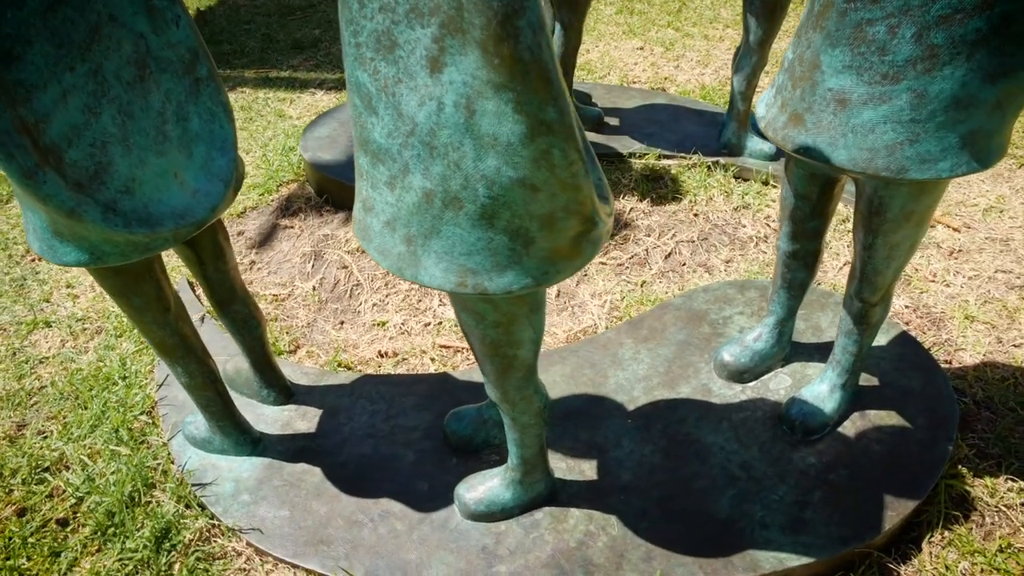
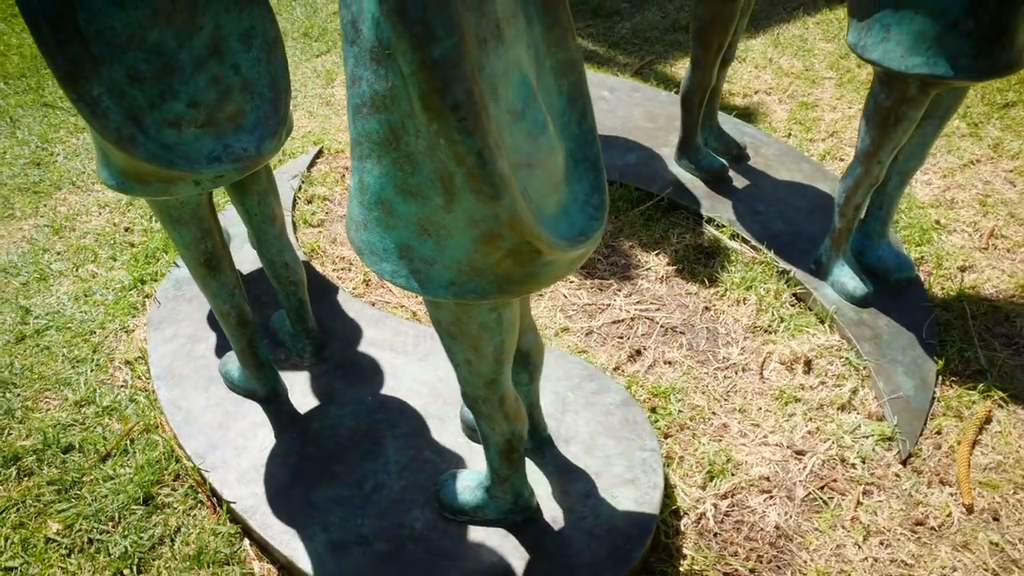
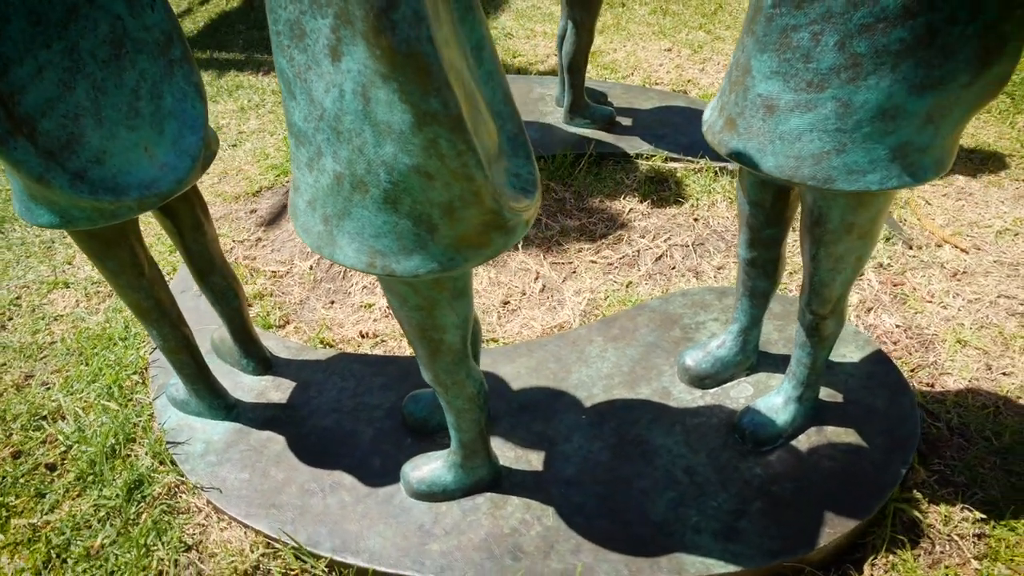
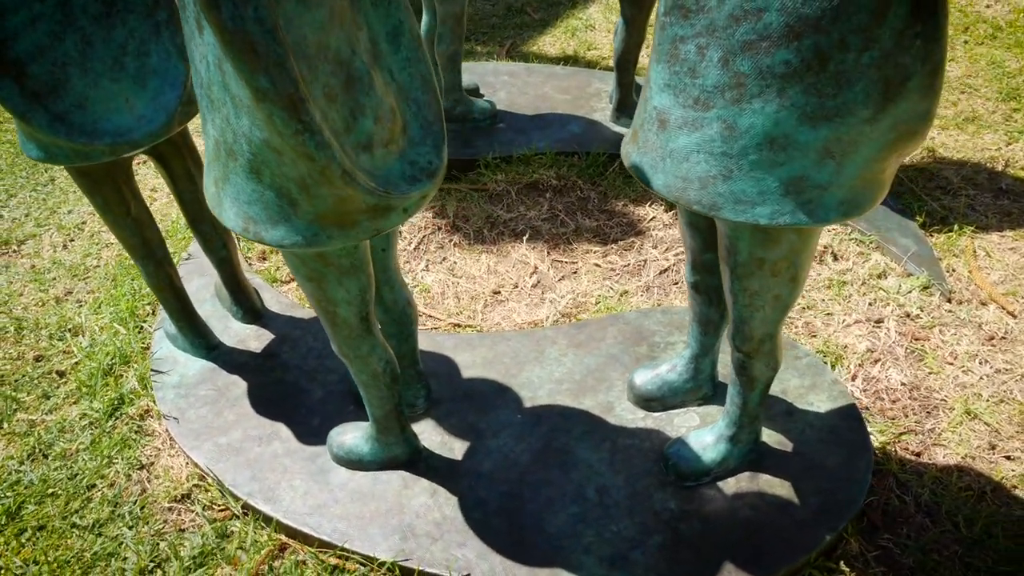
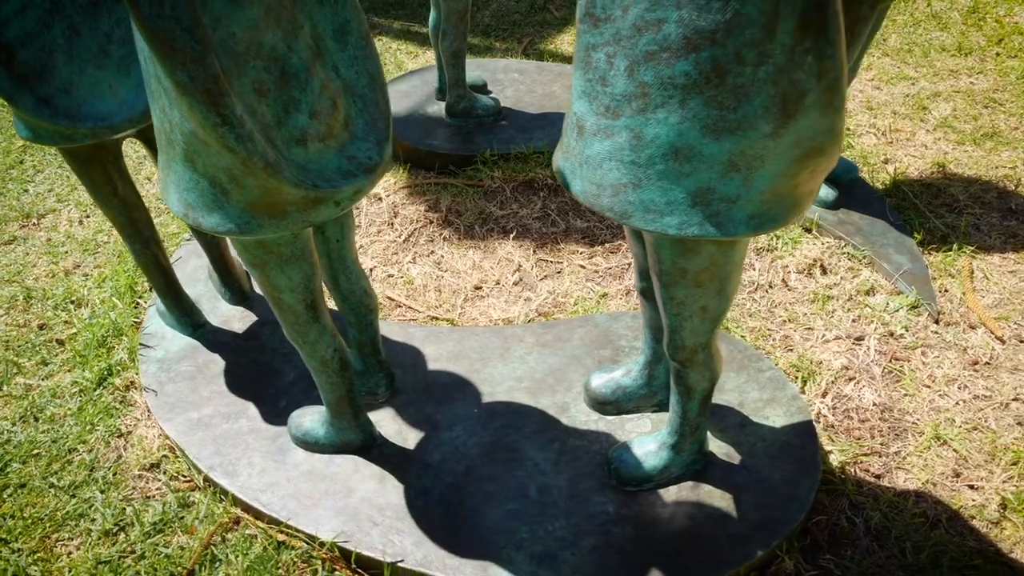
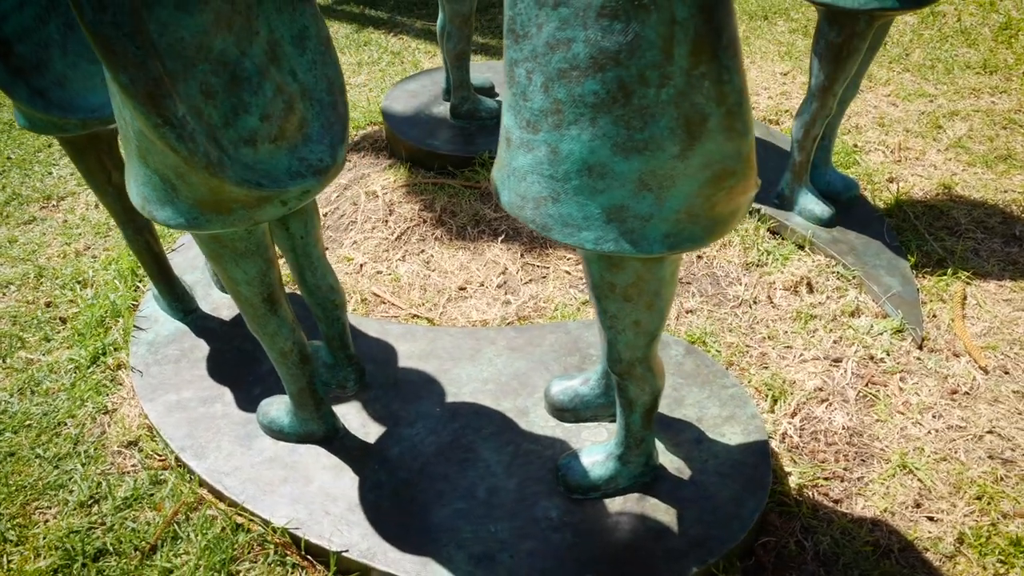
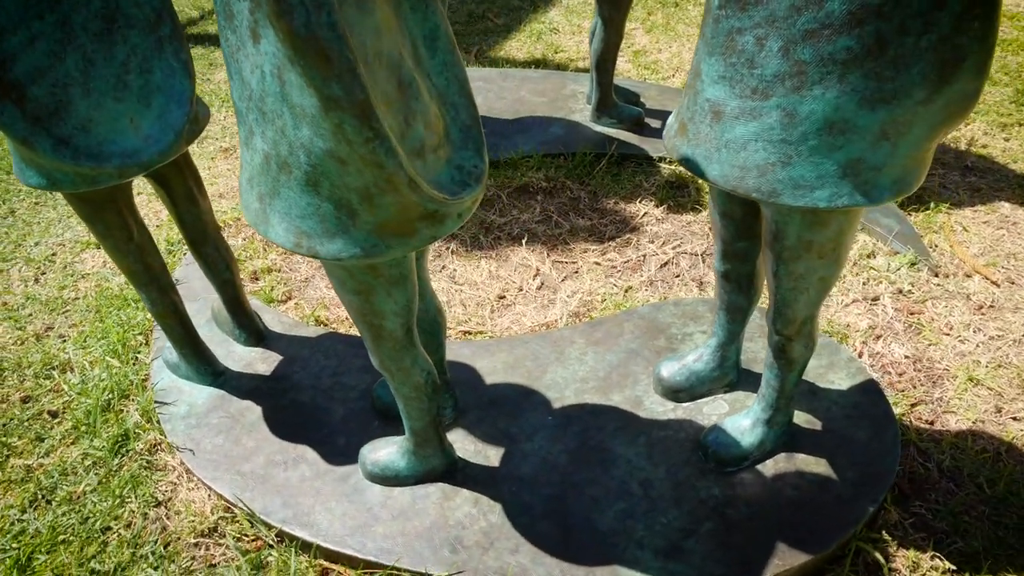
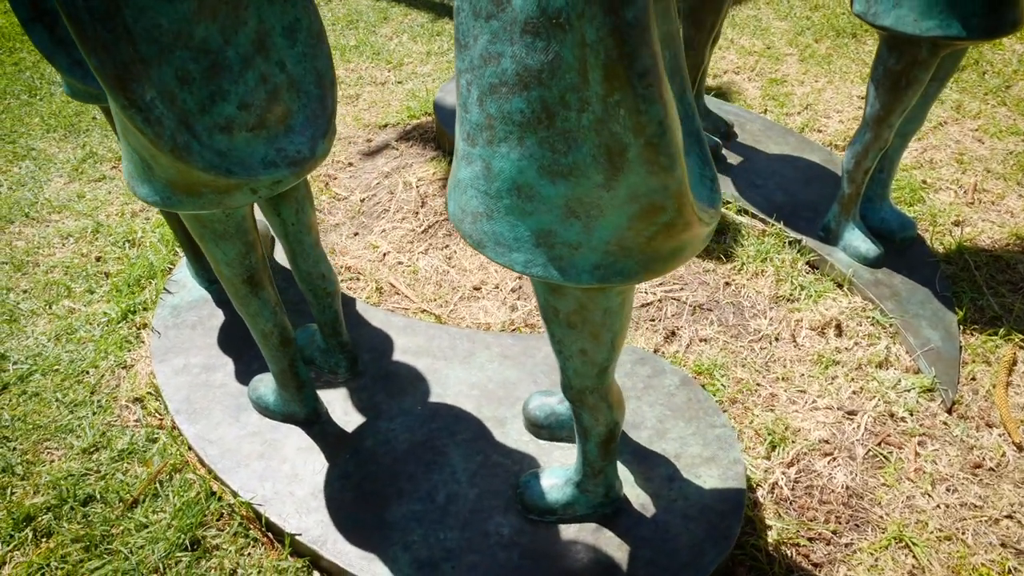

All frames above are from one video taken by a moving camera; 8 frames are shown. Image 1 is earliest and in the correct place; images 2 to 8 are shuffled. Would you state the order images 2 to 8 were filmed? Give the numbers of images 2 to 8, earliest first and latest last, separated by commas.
3, 7, 4, 5, 6, 8, 2
